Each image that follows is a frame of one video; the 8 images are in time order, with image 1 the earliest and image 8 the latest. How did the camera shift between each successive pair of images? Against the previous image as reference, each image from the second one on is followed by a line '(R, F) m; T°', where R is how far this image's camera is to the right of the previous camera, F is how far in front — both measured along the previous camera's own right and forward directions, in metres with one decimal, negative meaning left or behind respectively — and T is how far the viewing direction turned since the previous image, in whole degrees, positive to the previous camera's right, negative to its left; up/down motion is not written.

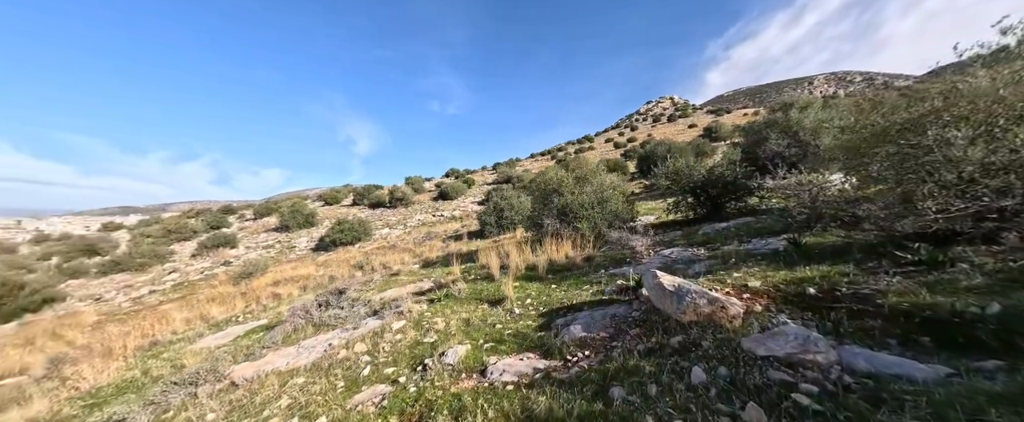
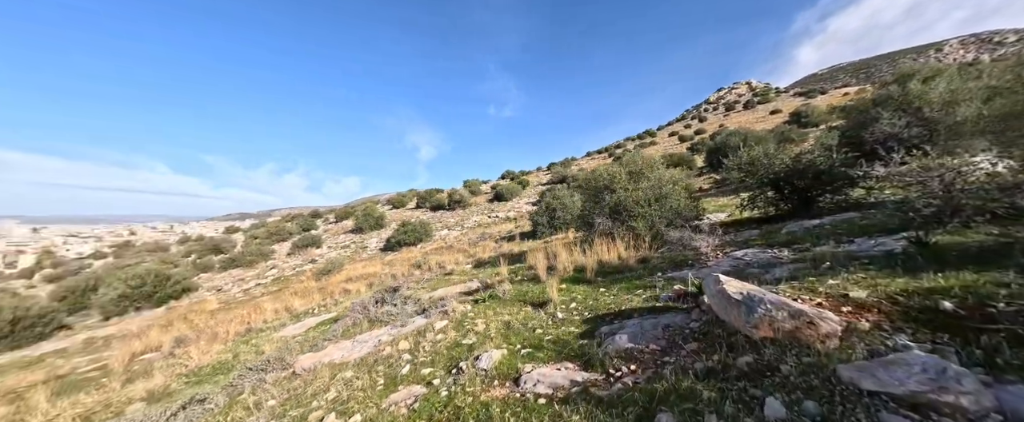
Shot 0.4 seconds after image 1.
(+0.2, +0.4) m; -10°
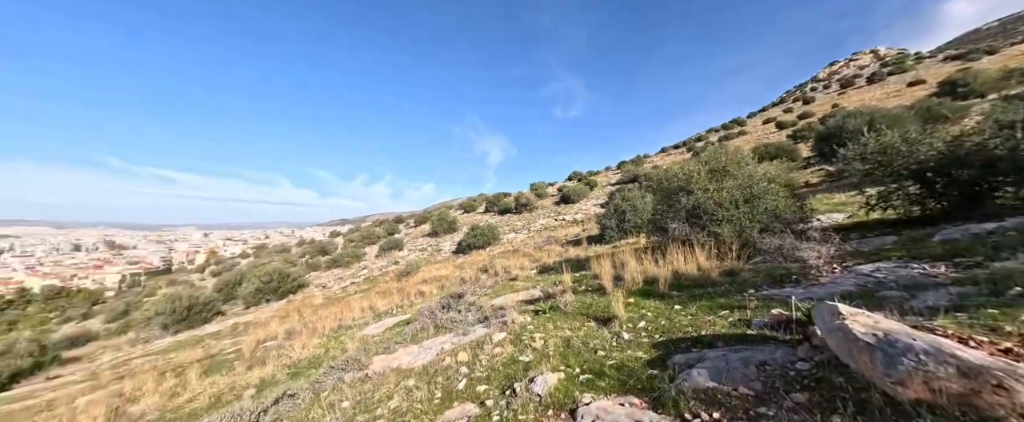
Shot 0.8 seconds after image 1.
(+0.2, +0.4) m; -11°
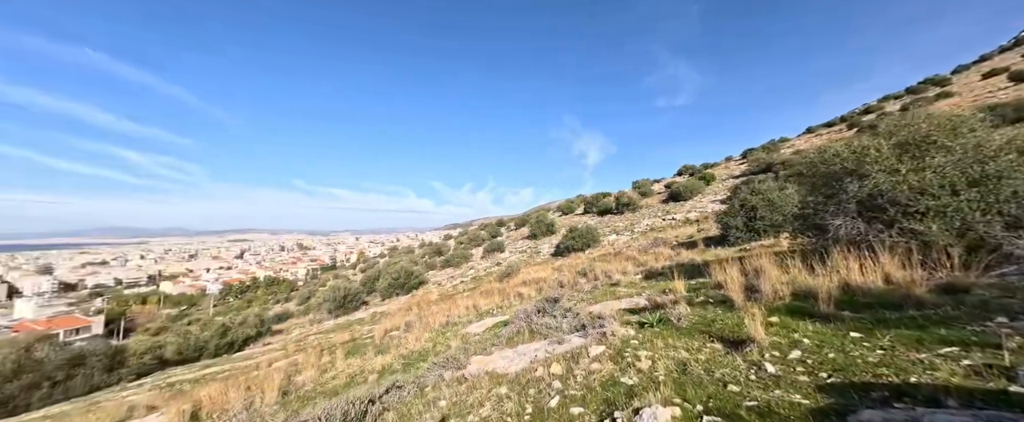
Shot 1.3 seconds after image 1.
(0.0, +0.5) m; -15°
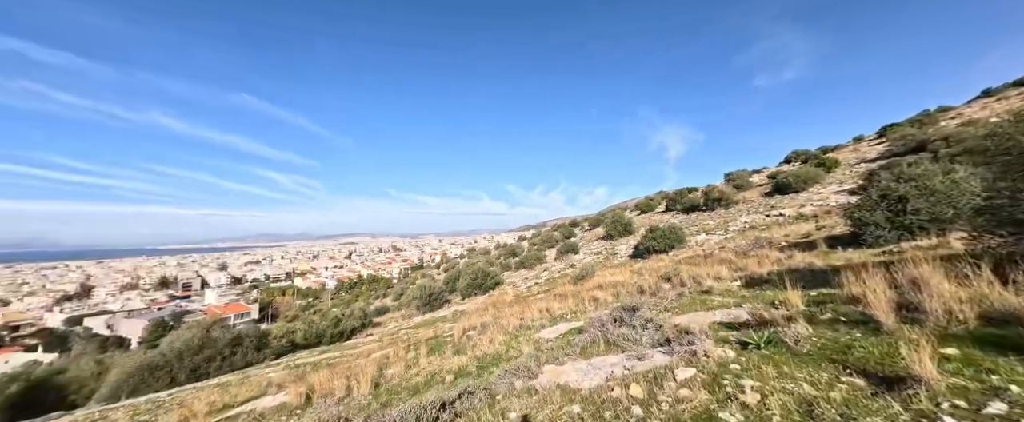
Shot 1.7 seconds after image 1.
(+0.1, +0.4) m; -11°
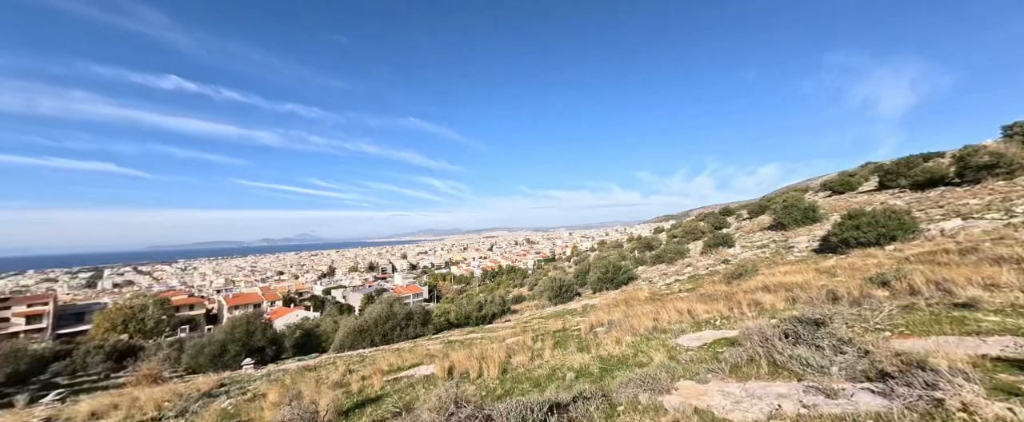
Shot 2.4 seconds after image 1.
(+0.1, +0.7) m; -19°
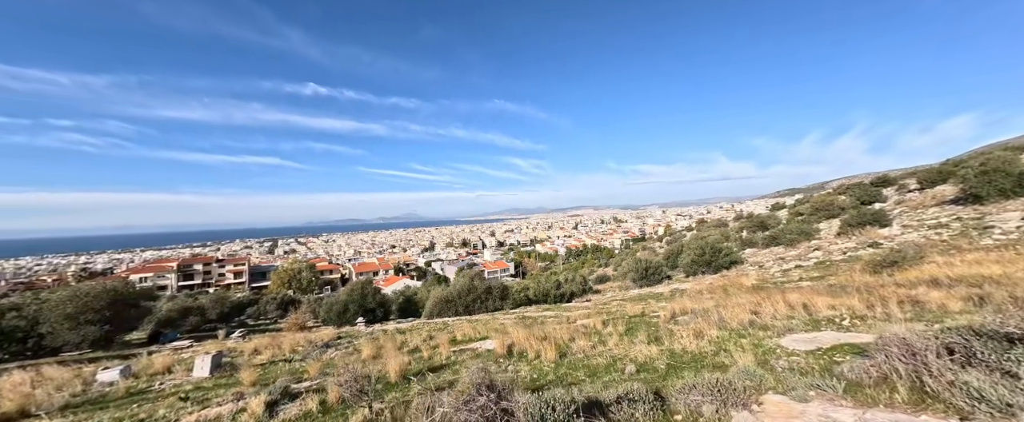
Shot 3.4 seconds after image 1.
(+0.5, +0.7) m; -13°
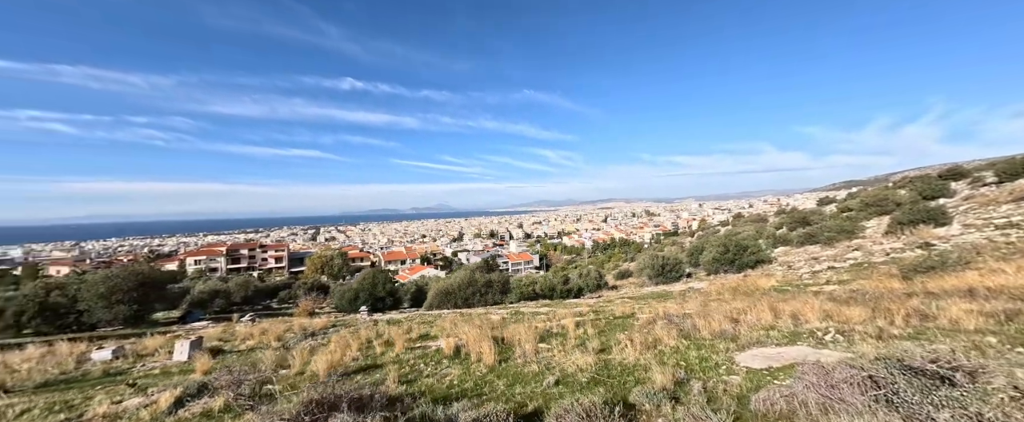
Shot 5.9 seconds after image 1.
(+1.5, +0.4) m; -5°
